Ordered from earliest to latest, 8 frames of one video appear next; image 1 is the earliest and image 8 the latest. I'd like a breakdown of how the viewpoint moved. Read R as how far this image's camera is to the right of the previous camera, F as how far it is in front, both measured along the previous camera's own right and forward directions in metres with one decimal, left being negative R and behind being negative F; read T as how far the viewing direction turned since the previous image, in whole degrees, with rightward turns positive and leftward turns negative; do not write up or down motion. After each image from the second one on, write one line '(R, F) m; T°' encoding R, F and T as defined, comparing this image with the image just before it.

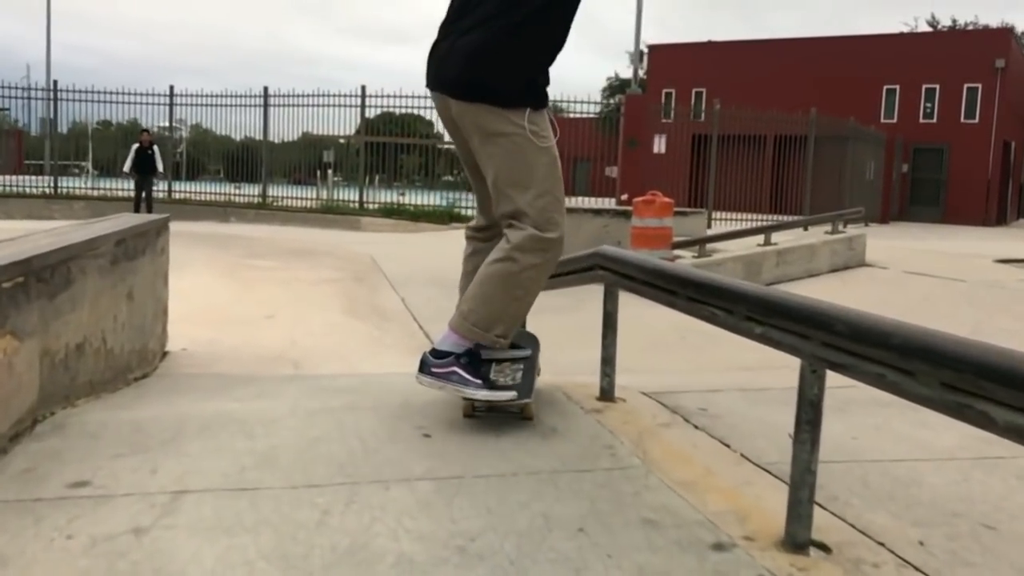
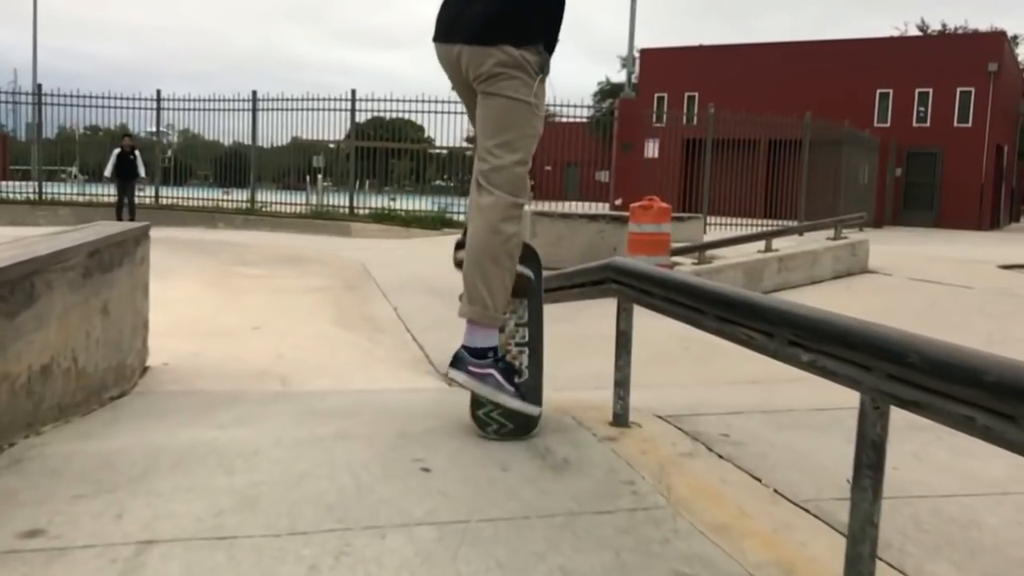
(0.0, +0.3) m; +1°
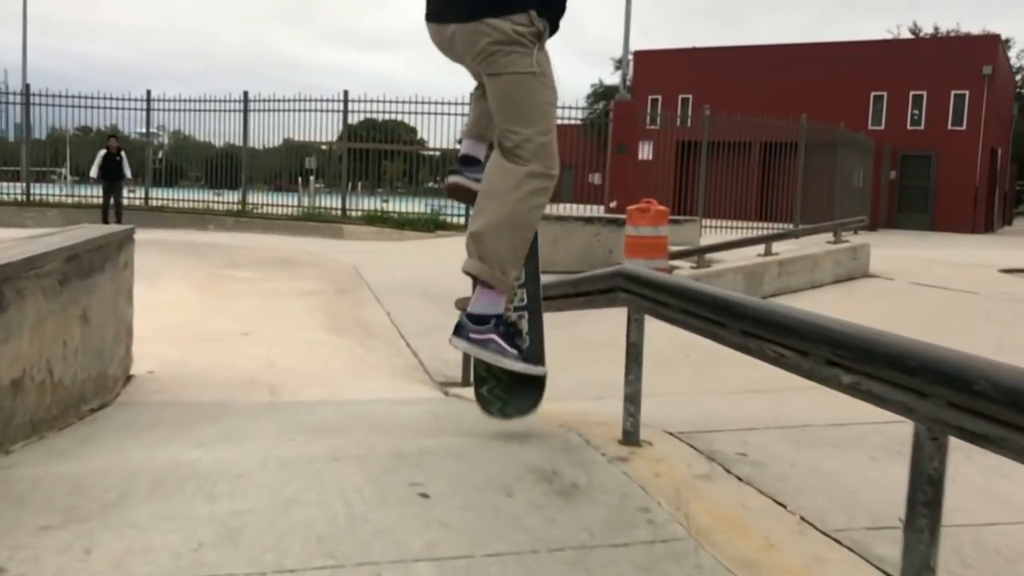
(0.0, +0.2) m; 0°
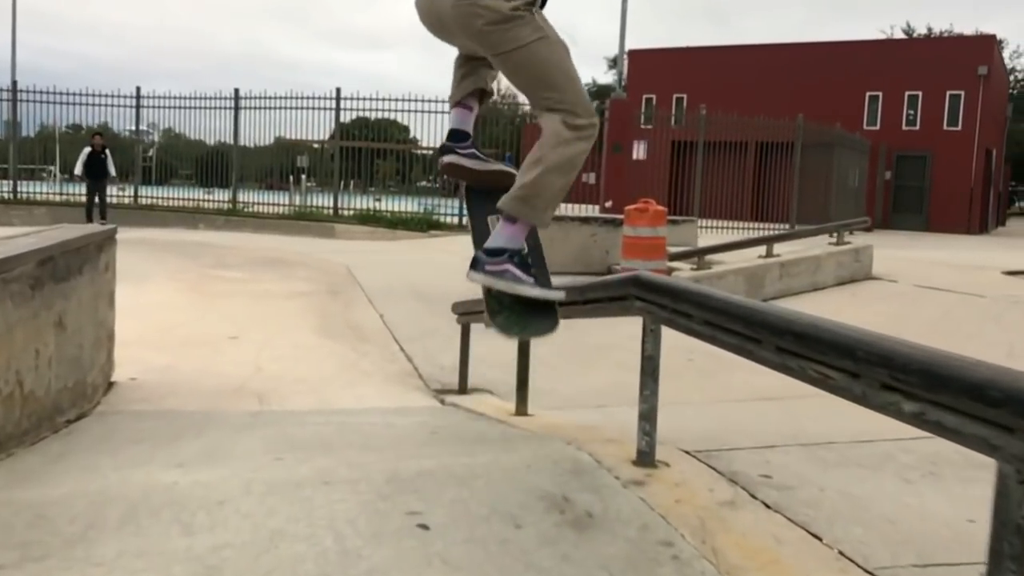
(0.0, +0.2) m; +1°
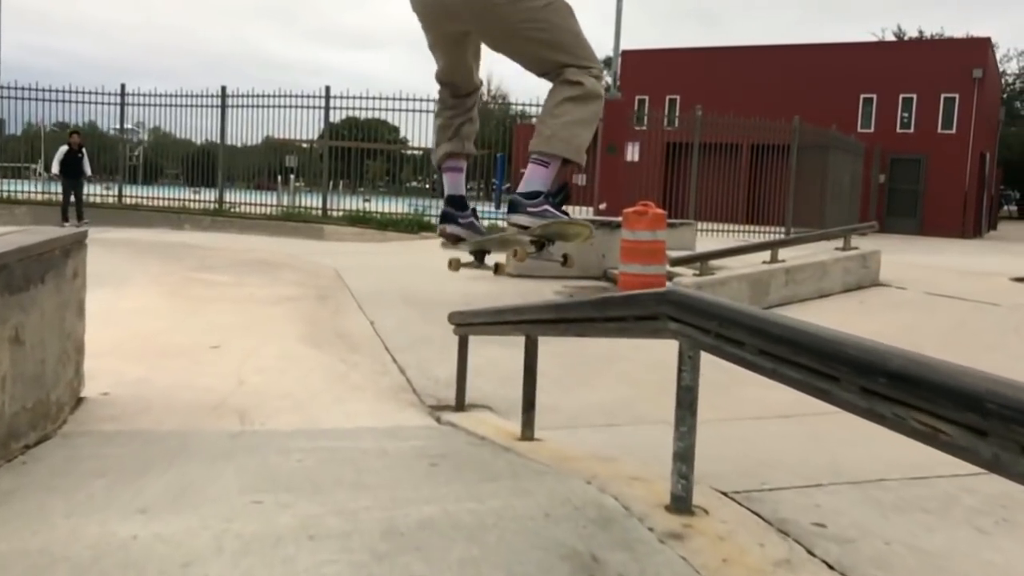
(-0.1, +0.3) m; +1°
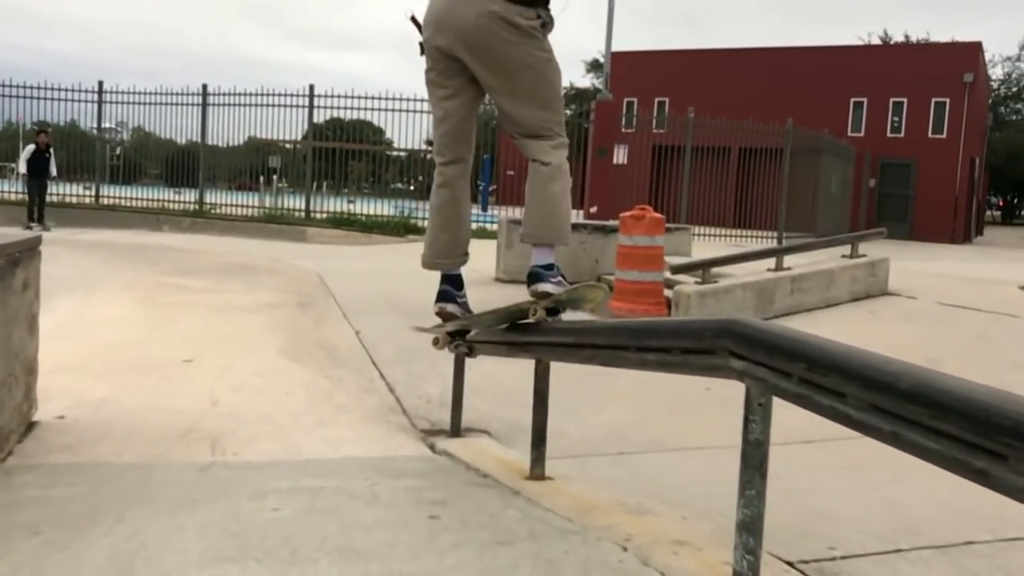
(-0.1, +0.4) m; +1°
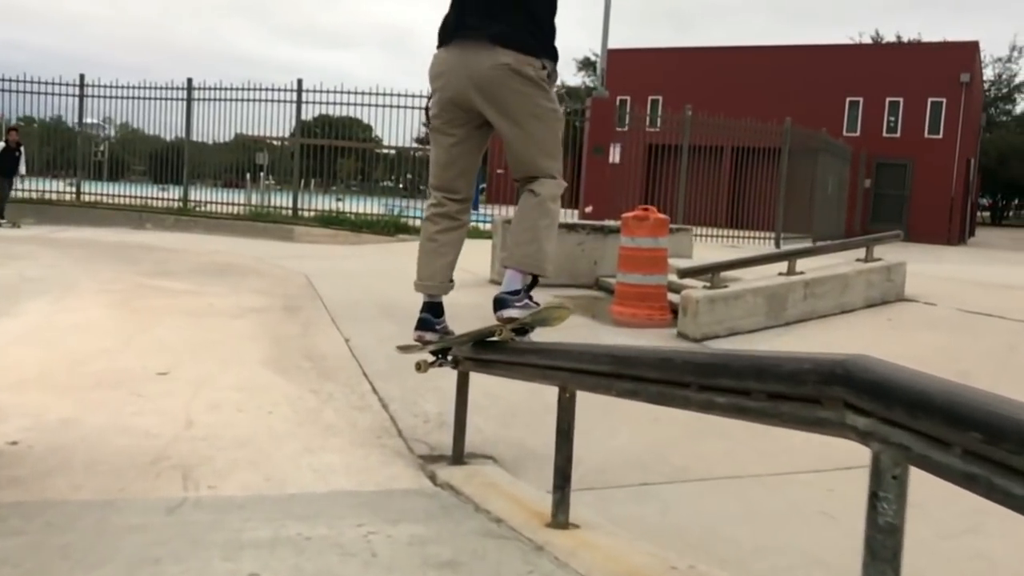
(-0.1, +0.4) m; +1°
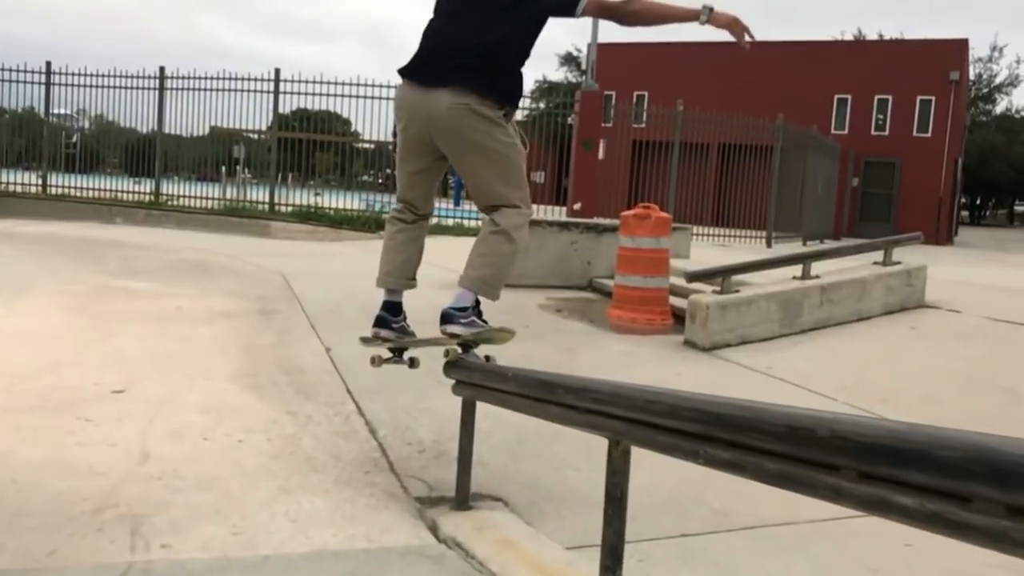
(-0.1, +0.6) m; +1°
